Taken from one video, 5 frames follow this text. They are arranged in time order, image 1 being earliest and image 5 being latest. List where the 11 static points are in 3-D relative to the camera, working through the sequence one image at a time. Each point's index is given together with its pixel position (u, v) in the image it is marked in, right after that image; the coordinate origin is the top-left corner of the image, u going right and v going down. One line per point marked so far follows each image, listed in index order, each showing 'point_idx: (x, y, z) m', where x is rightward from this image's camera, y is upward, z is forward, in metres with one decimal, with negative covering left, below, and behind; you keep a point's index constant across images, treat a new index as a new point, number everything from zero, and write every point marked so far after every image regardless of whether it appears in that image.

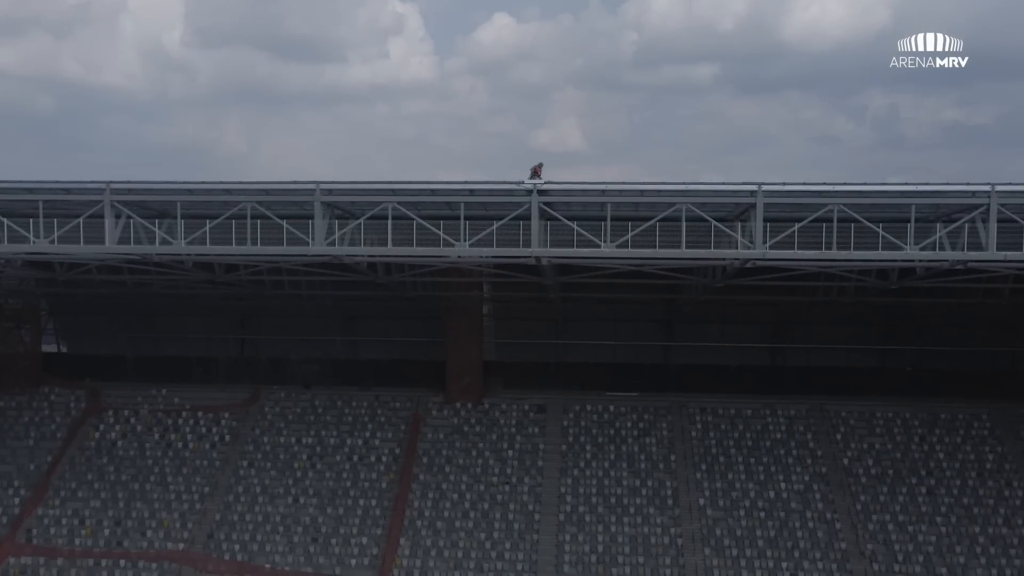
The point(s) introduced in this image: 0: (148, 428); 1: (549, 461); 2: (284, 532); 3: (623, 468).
0: (-6.8, -2.6, +18.7) m
1: (+0.6, -3.1, +17.7) m
2: (-3.8, -4.0, +16.5) m
3: (+1.9, -3.2, +17.5) m
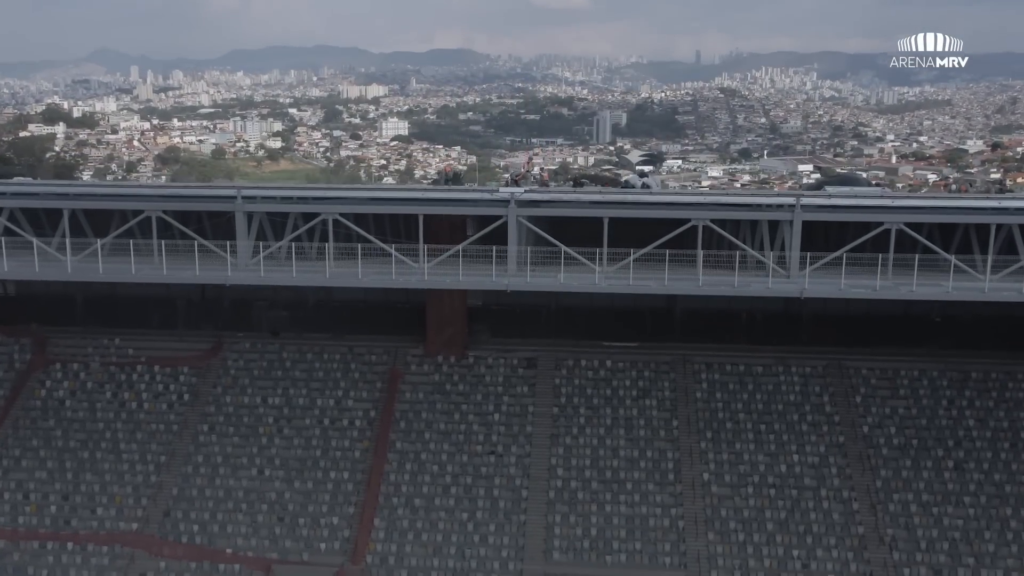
0: (-7.0, -1.6, +17.0) m
1: (+0.4, -2.2, +16.1) m
2: (-4.0, -3.3, +15.0) m
3: (+1.7, -2.3, +15.9) m
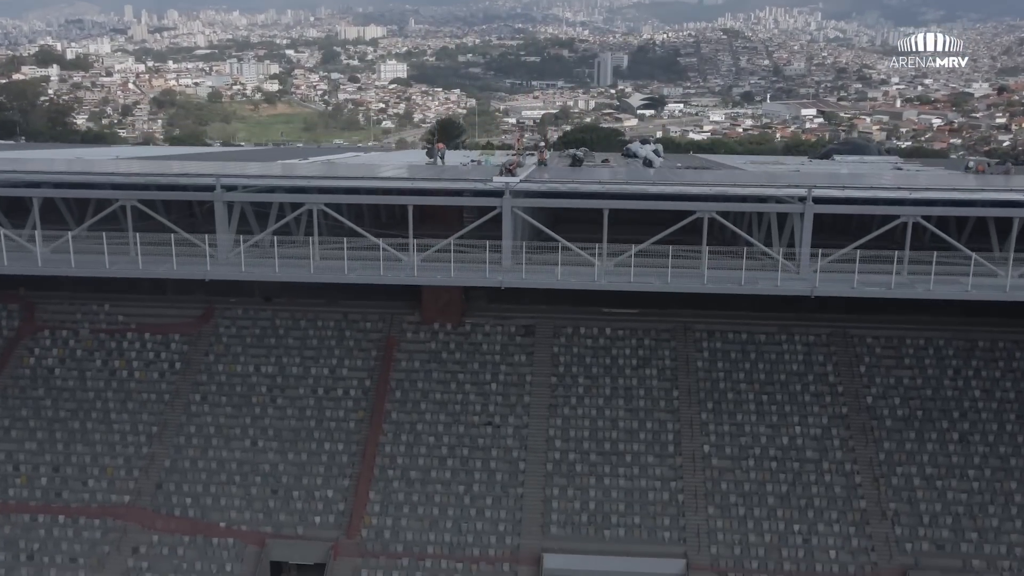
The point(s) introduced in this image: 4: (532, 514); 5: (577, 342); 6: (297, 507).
0: (-7.1, -1.1, +16.7) m
1: (+0.4, -1.7, +15.8) m
2: (-4.0, -2.9, +14.8) m
3: (+1.7, -1.8, +15.6) m
4: (+0.3, -3.2, +14.2) m
5: (+1.1, -0.9, +16.6) m
6: (-3.1, -3.2, +14.5) m
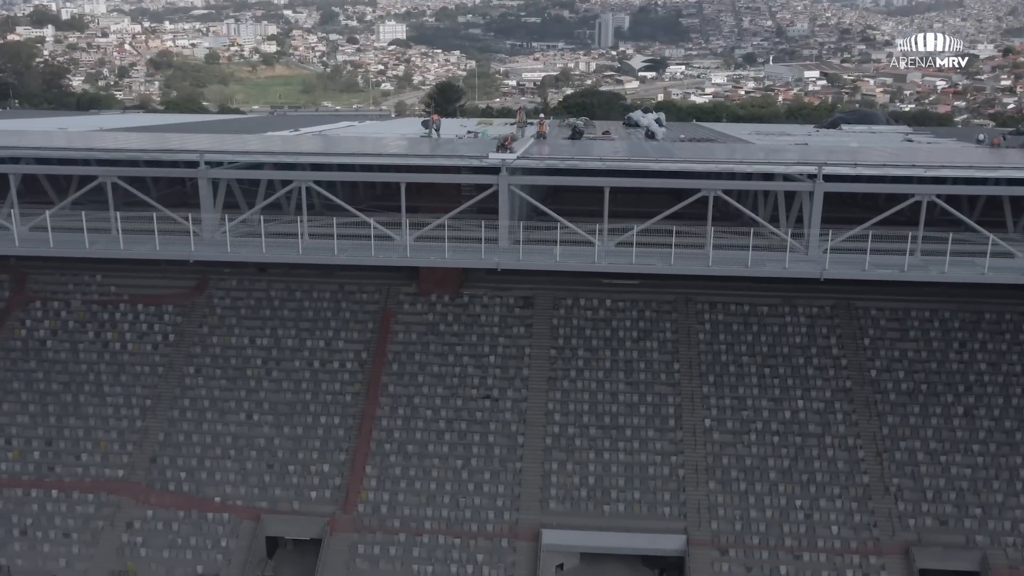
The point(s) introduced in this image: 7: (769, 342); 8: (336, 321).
0: (-7.1, -0.6, +16.4) m
1: (+0.4, -1.3, +15.6) m
2: (-4.1, -2.5, +14.6) m
3: (+1.7, -1.4, +15.4) m
4: (+0.3, -2.8, +14.1) m
5: (+1.1, -0.4, +16.3) m
6: (-3.1, -2.8, +14.3) m
7: (+4.1, -0.9, +15.8) m
8: (-2.9, -0.5, +16.4) m
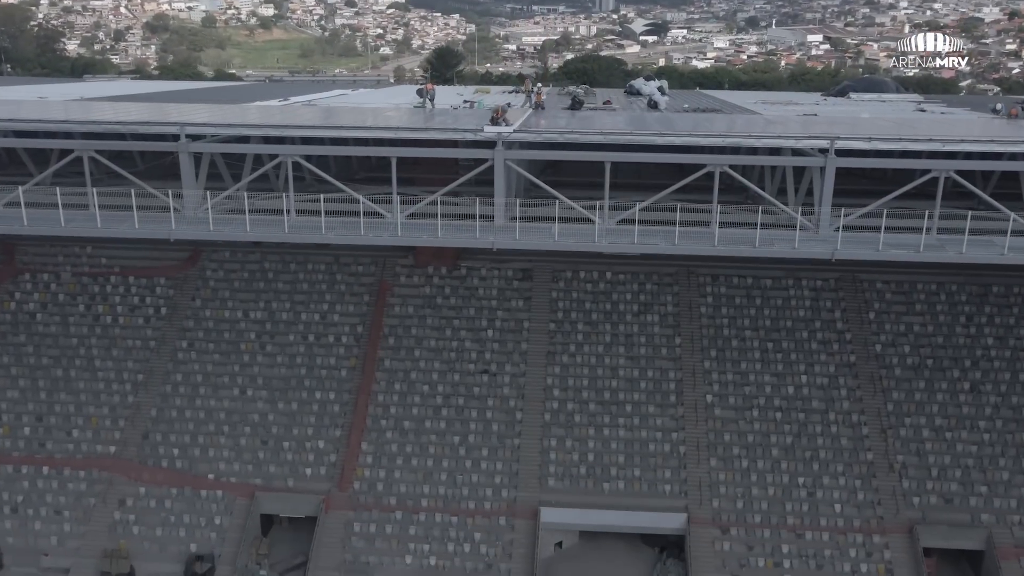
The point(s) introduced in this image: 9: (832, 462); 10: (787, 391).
0: (-7.1, -0.1, +16.1) m
1: (+0.3, -0.9, +15.3) m
2: (-4.1, -2.1, +14.4) m
3: (+1.6, -1.0, +15.1) m
4: (+0.2, -2.5, +13.8) m
5: (+1.0, 0.0, +16.0) m
6: (-3.2, -2.4, +14.1) m
7: (+4.1, -0.4, +15.5) m
8: (-2.9, -0.1, +16.1) m
9: (+4.4, -2.4, +13.7) m
10: (+4.0, -1.5, +14.6) m
